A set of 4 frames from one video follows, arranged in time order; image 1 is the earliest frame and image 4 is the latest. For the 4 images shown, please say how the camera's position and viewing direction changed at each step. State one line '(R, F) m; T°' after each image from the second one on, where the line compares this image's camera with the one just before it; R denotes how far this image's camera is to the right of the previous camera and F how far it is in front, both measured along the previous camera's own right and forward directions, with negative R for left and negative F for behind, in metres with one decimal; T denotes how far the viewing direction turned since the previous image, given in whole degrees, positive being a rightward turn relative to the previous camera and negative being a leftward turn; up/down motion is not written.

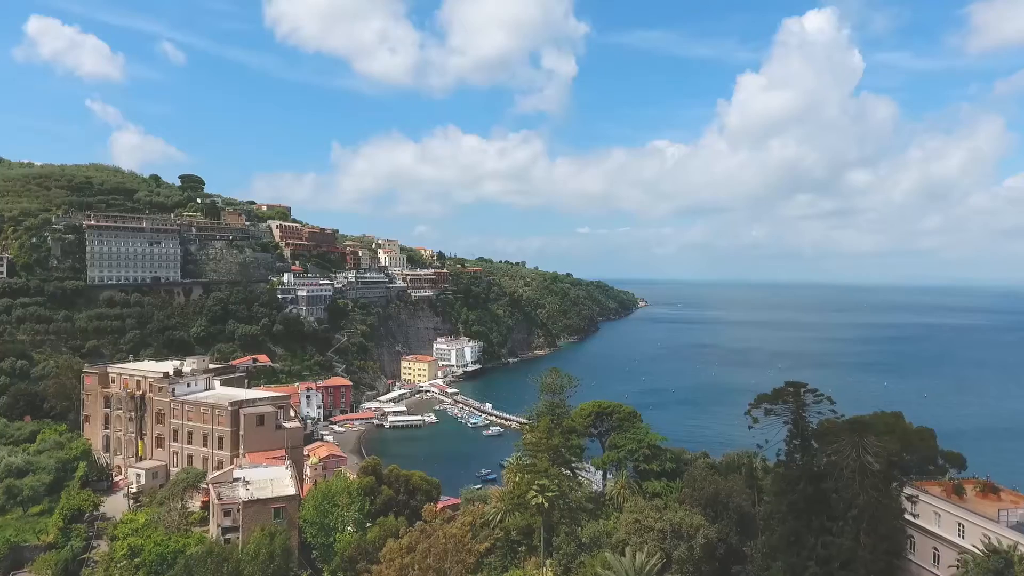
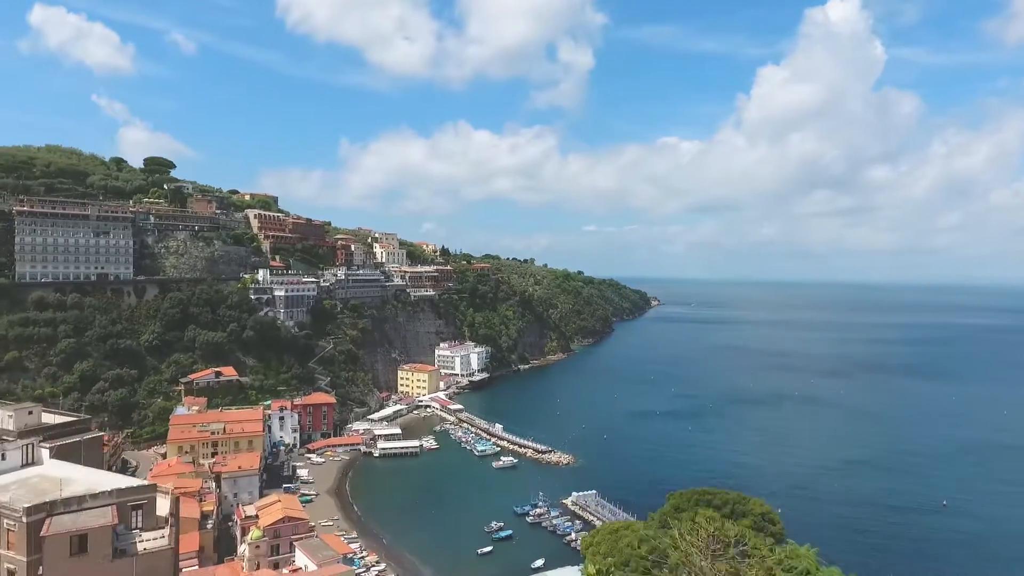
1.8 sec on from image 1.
(-0.7, +9.4) m; -1°
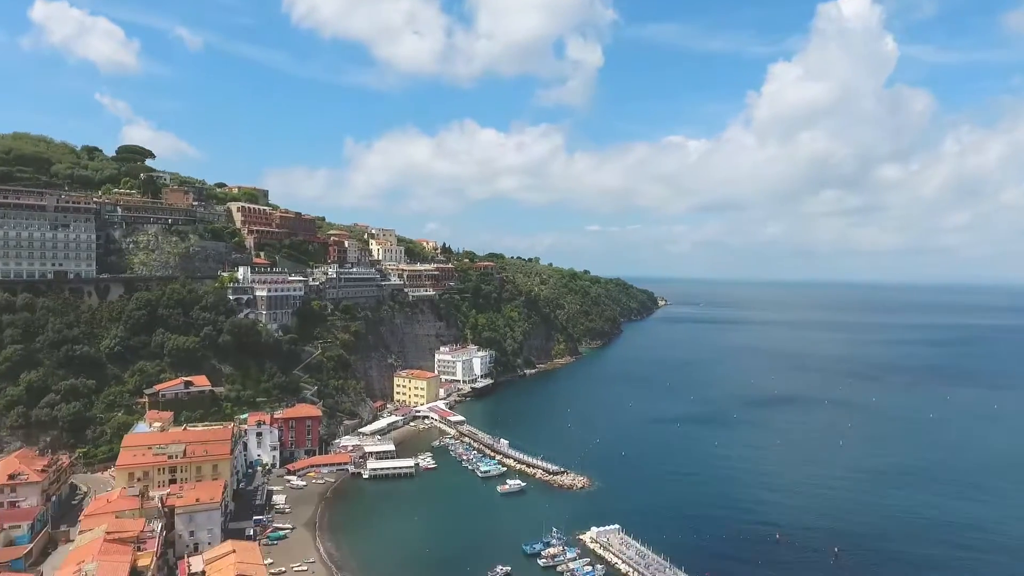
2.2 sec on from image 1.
(-0.2, +5.2) m; 0°
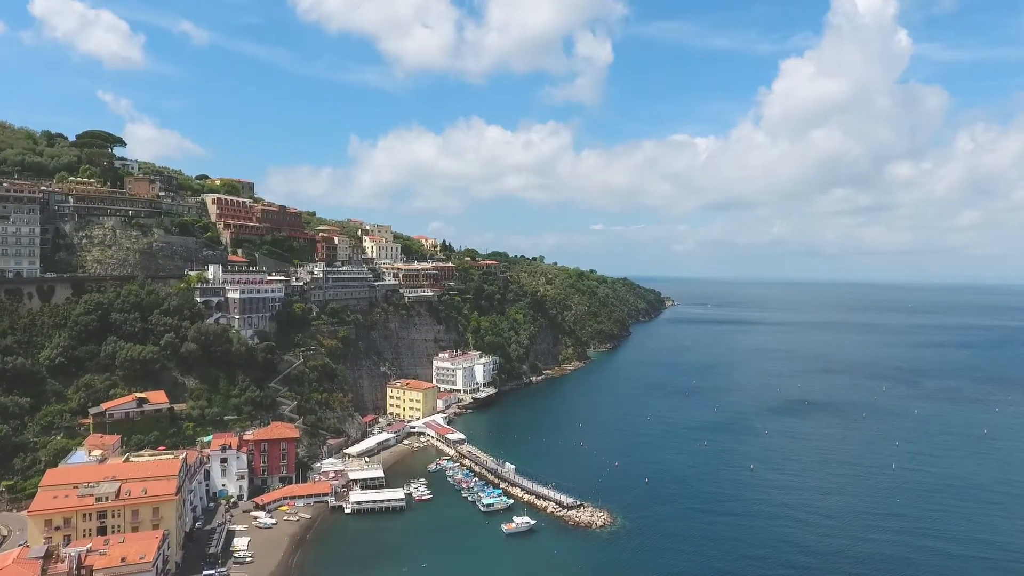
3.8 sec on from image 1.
(-0.2, +5.8) m; 0°
